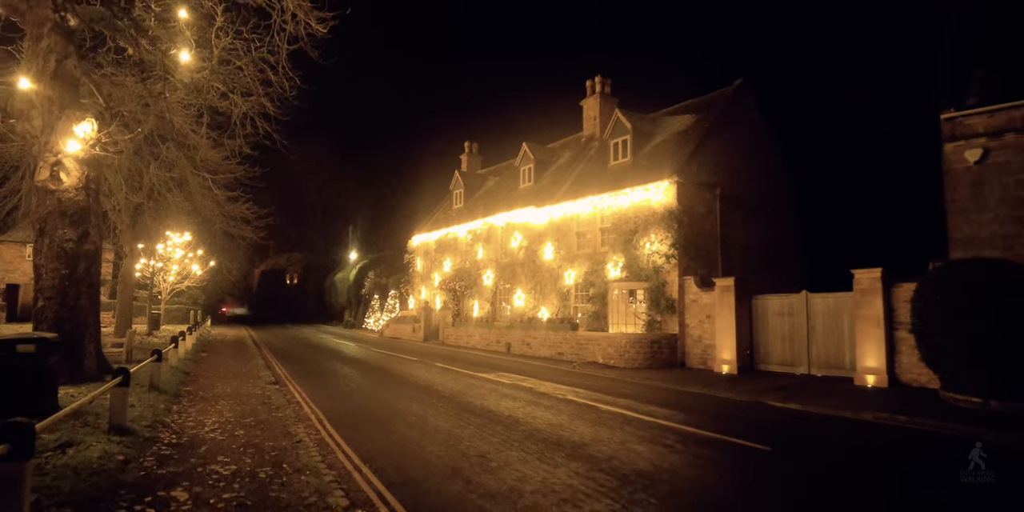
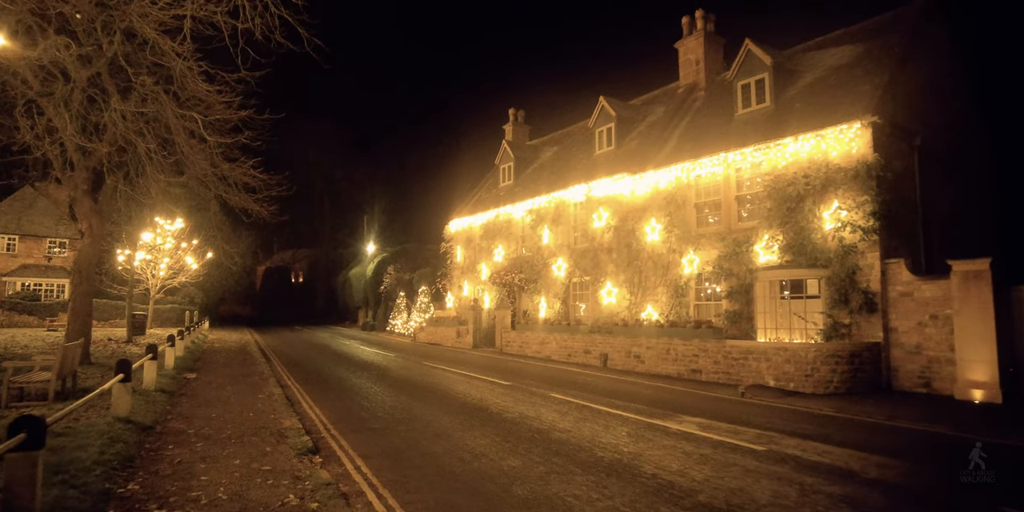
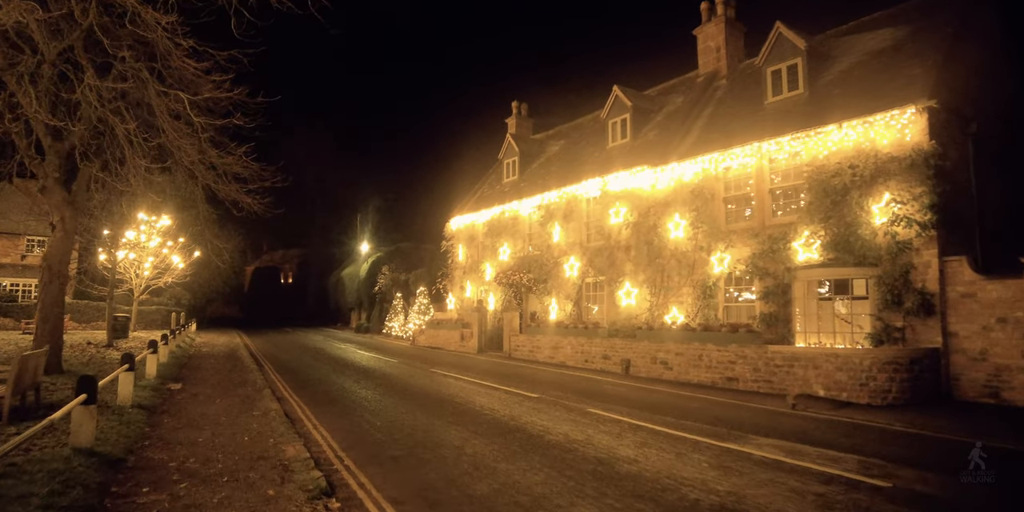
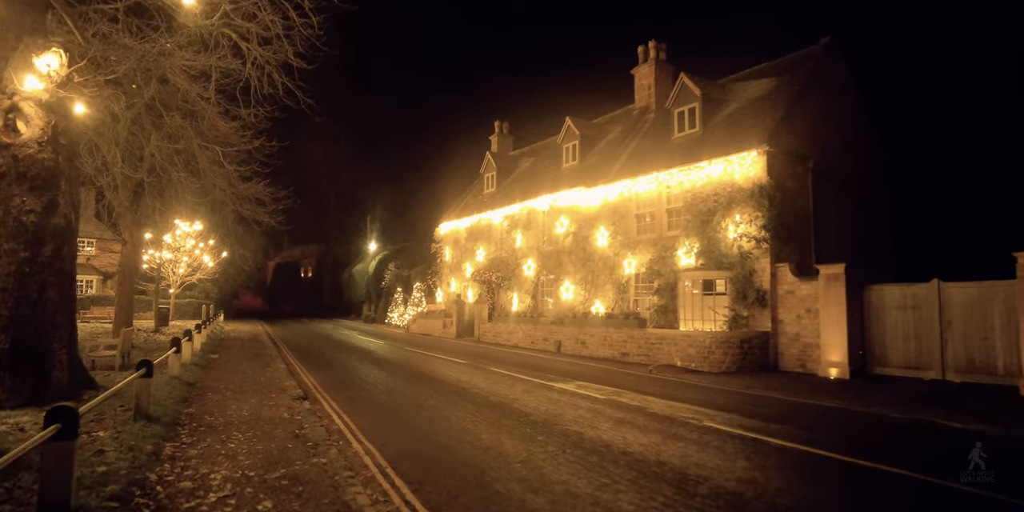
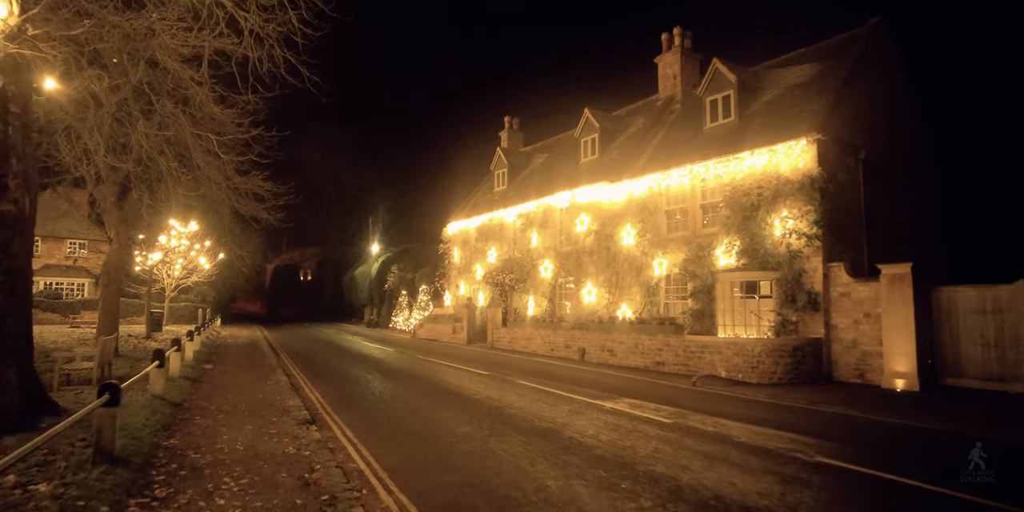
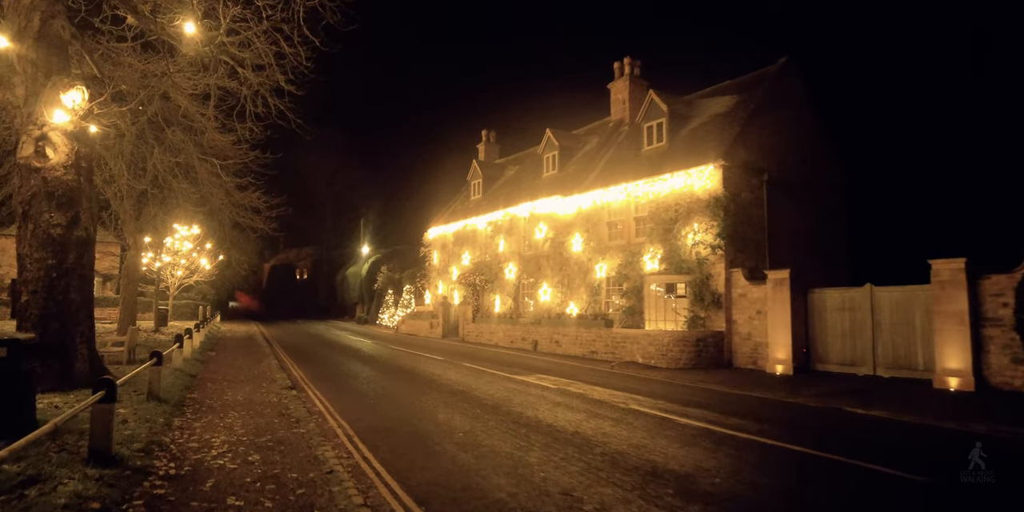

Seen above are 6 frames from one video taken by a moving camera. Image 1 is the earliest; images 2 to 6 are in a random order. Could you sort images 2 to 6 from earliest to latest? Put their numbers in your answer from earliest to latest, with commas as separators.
6, 4, 5, 2, 3
